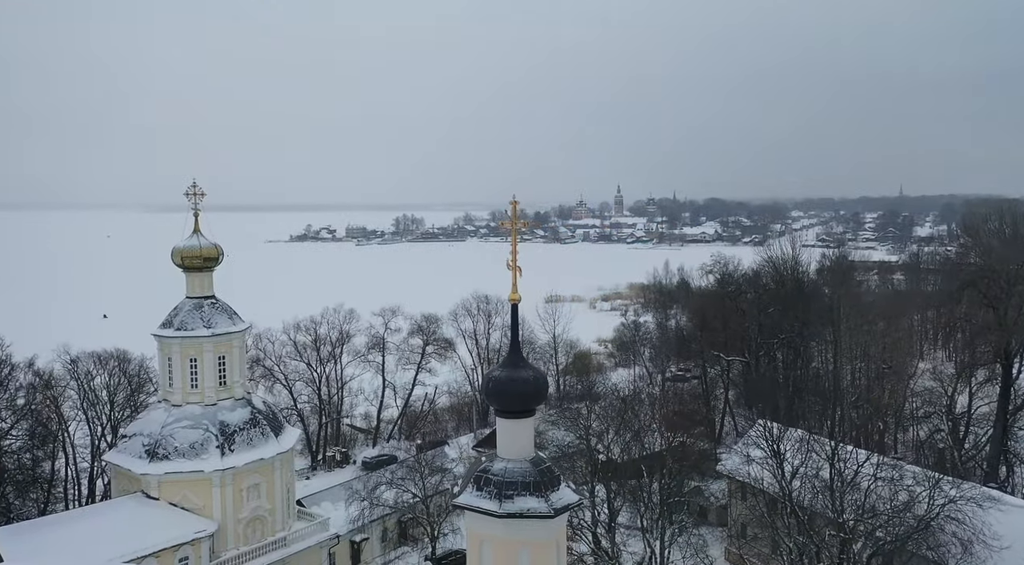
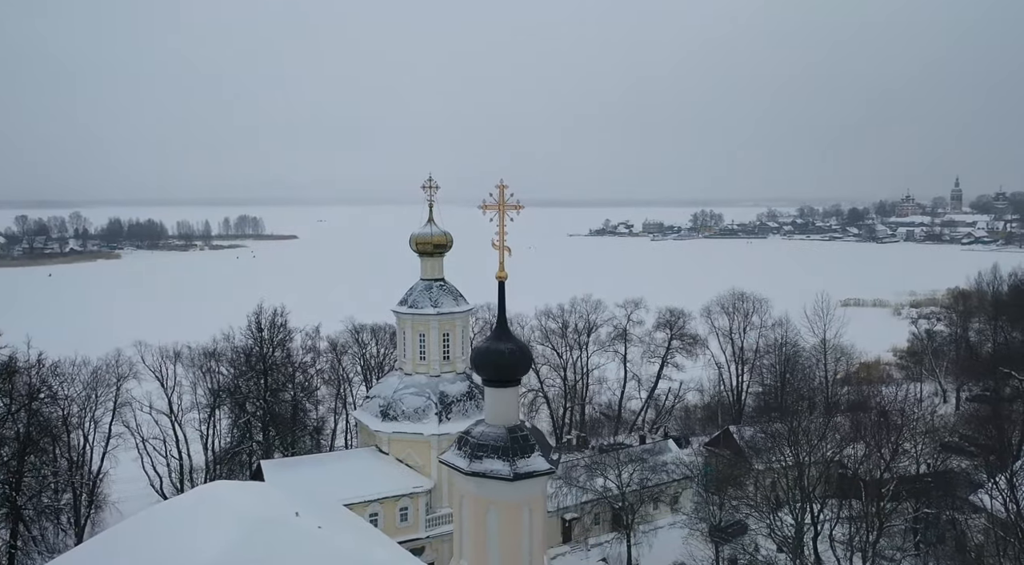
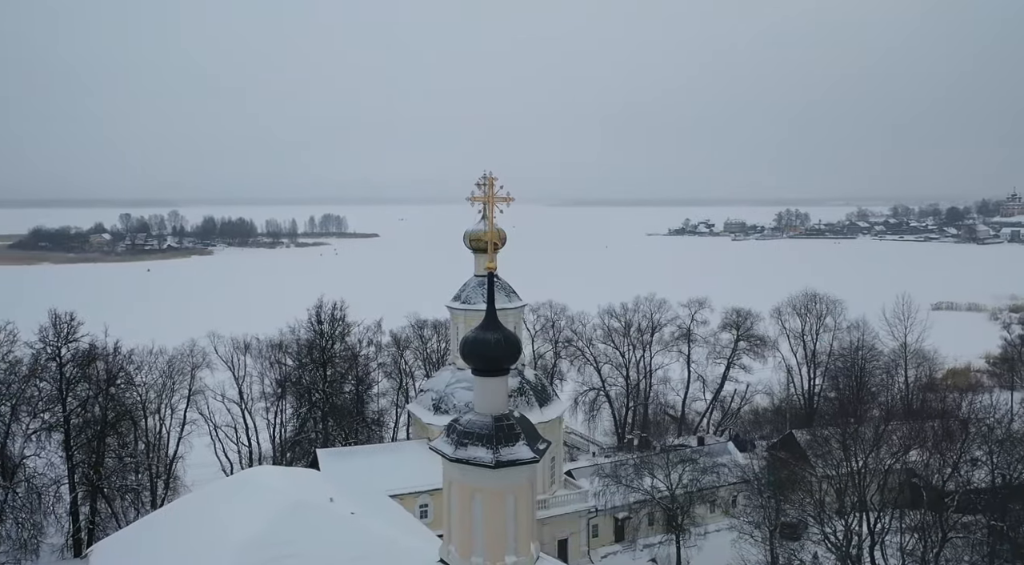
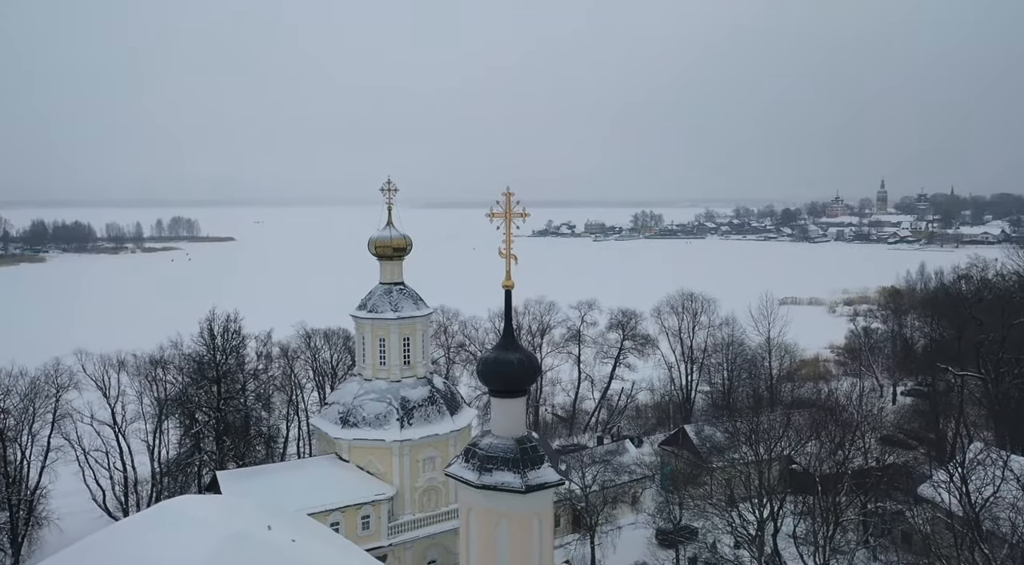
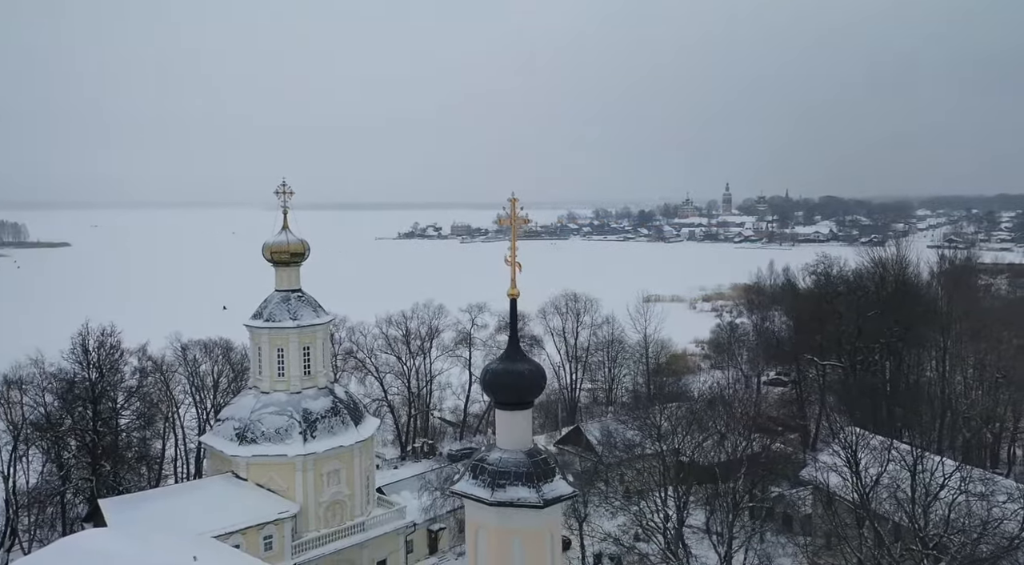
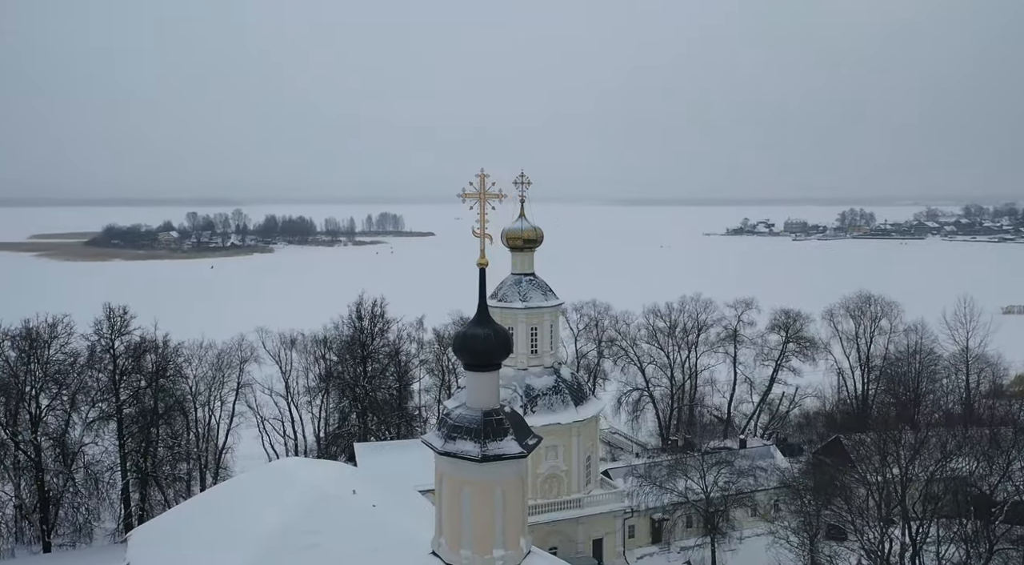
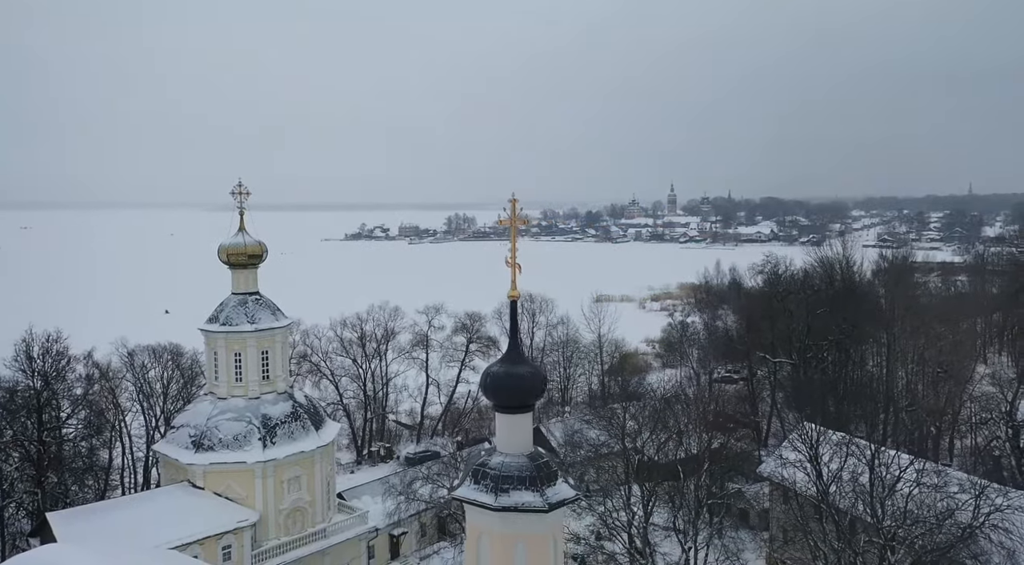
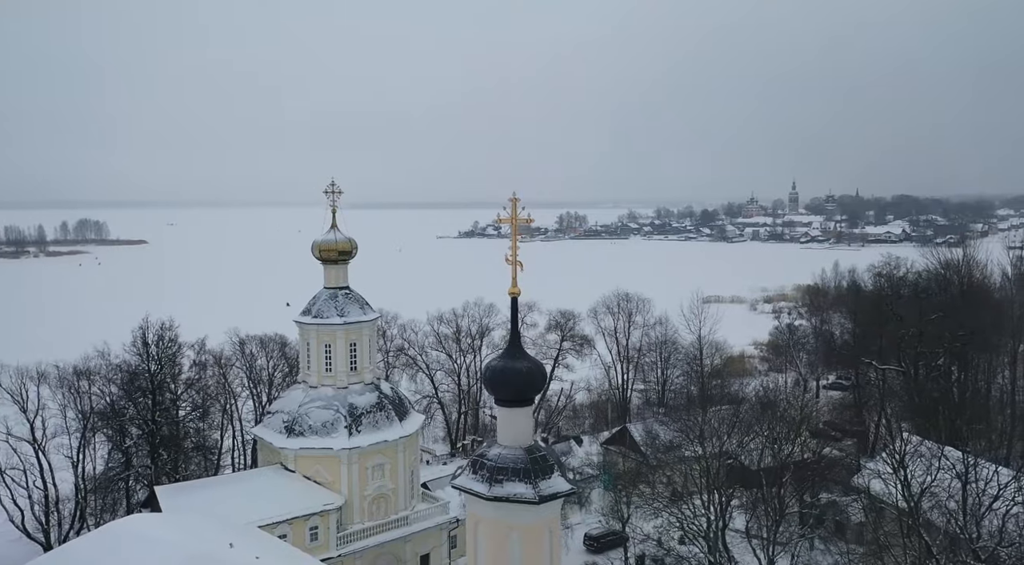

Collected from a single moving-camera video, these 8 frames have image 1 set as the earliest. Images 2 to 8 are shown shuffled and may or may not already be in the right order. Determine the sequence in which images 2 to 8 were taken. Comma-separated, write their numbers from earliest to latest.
7, 5, 8, 4, 2, 3, 6
